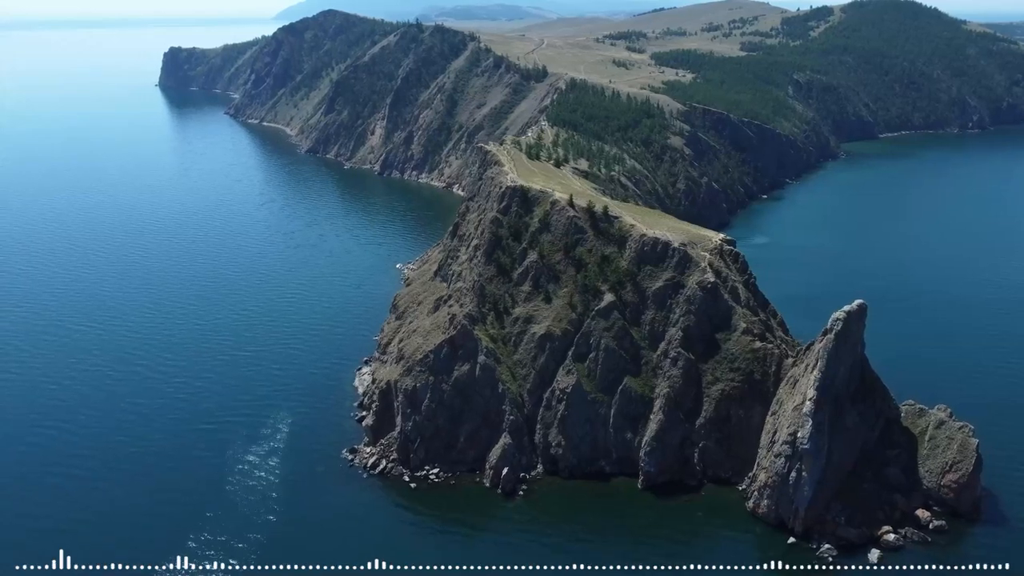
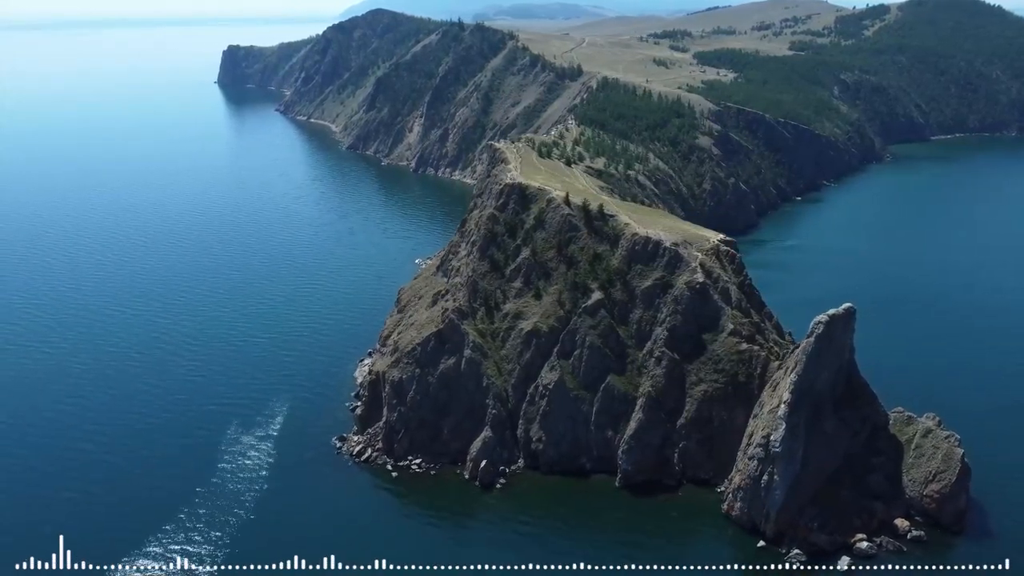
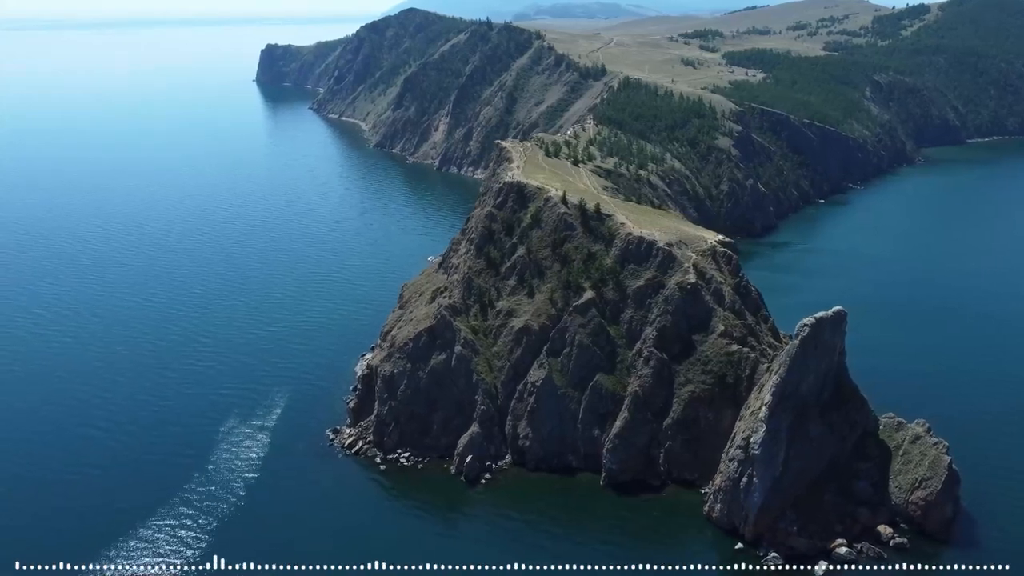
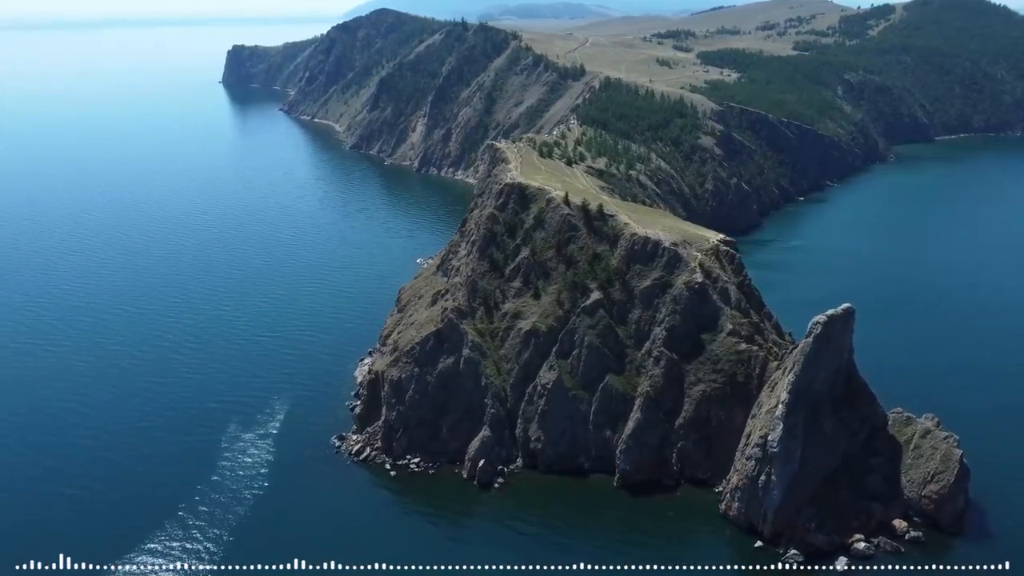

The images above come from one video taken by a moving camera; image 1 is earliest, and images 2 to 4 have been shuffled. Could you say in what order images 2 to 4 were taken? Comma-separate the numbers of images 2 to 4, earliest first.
2, 4, 3
